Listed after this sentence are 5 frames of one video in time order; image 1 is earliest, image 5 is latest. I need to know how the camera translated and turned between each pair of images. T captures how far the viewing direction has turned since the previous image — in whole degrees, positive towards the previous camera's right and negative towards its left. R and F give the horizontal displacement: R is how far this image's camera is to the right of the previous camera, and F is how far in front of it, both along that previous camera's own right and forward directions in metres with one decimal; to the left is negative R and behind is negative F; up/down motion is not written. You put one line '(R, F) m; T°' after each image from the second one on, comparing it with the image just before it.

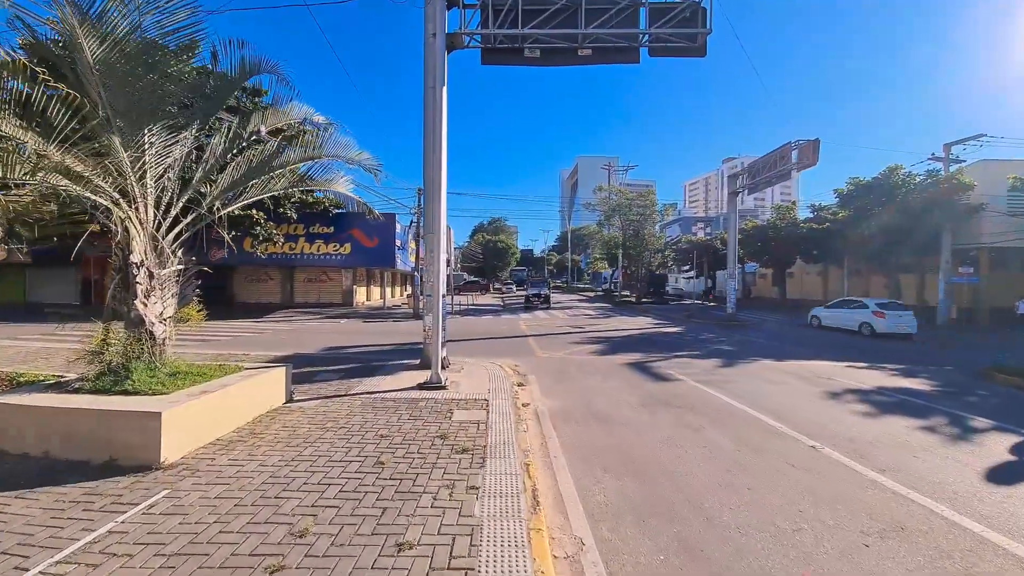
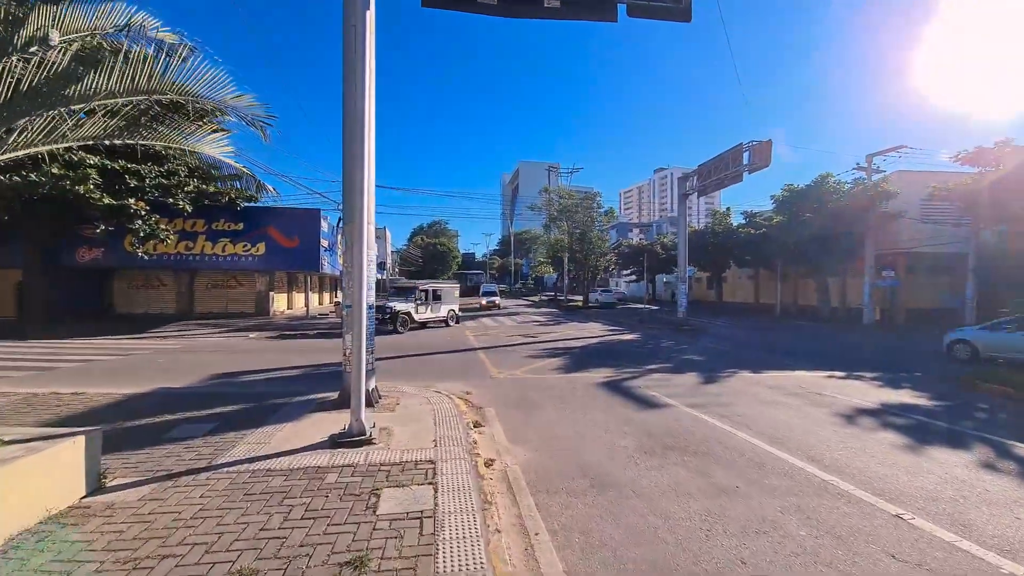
(-0.2, +2.3) m; +8°
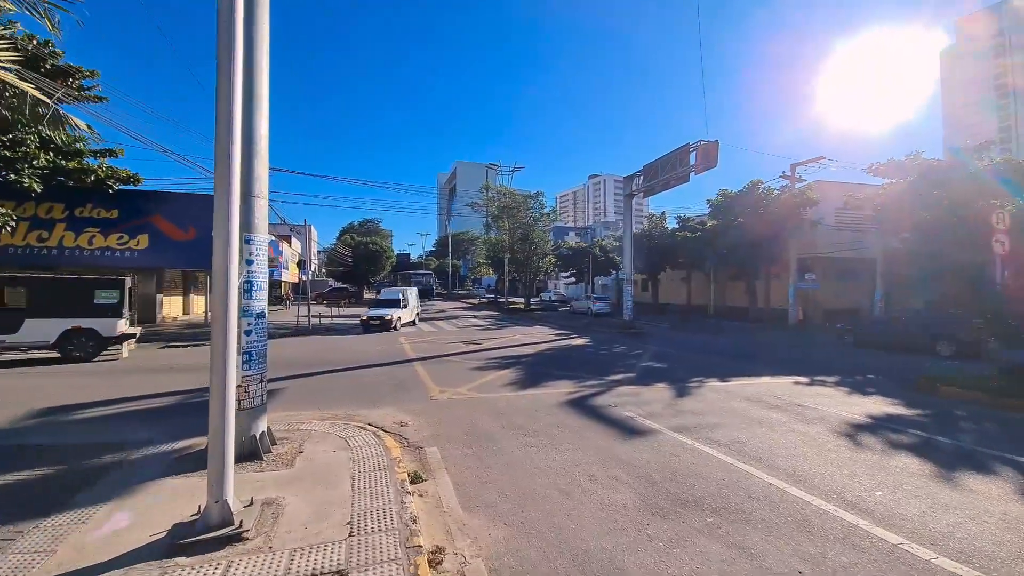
(-0.2, +1.9) m; +9°
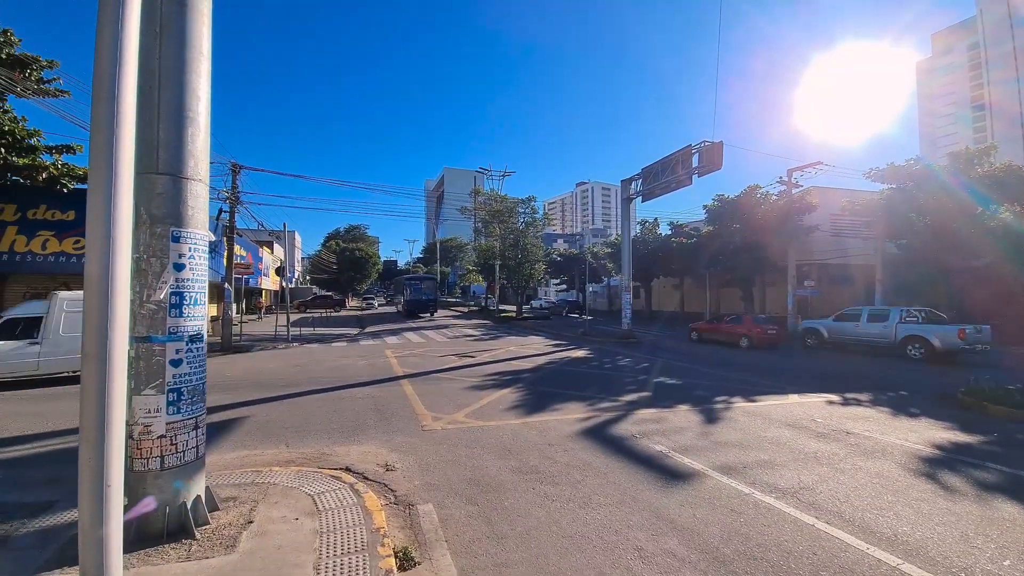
(-0.3, +1.3) m; +2°
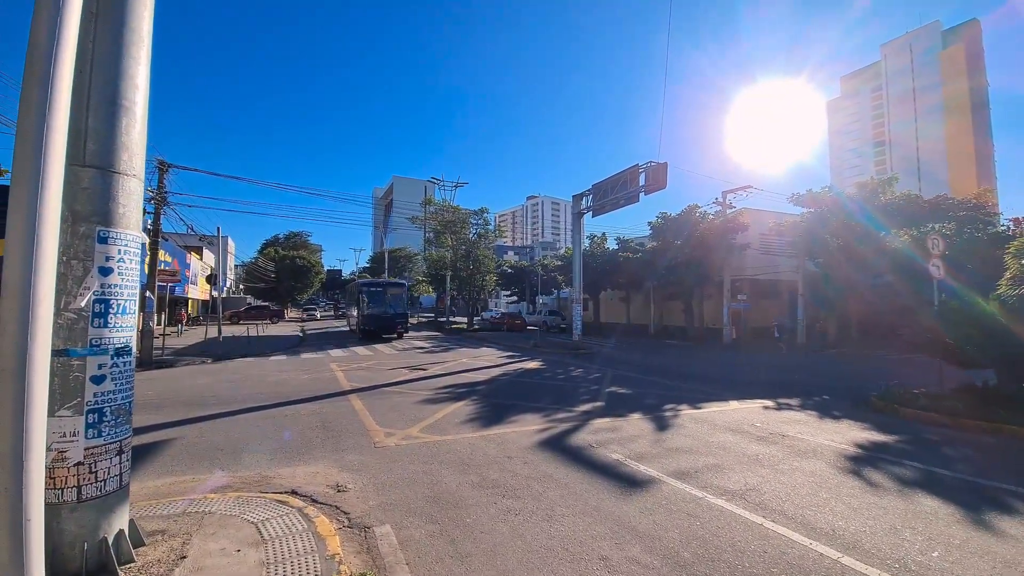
(-0.2, +0.1) m; +7°
